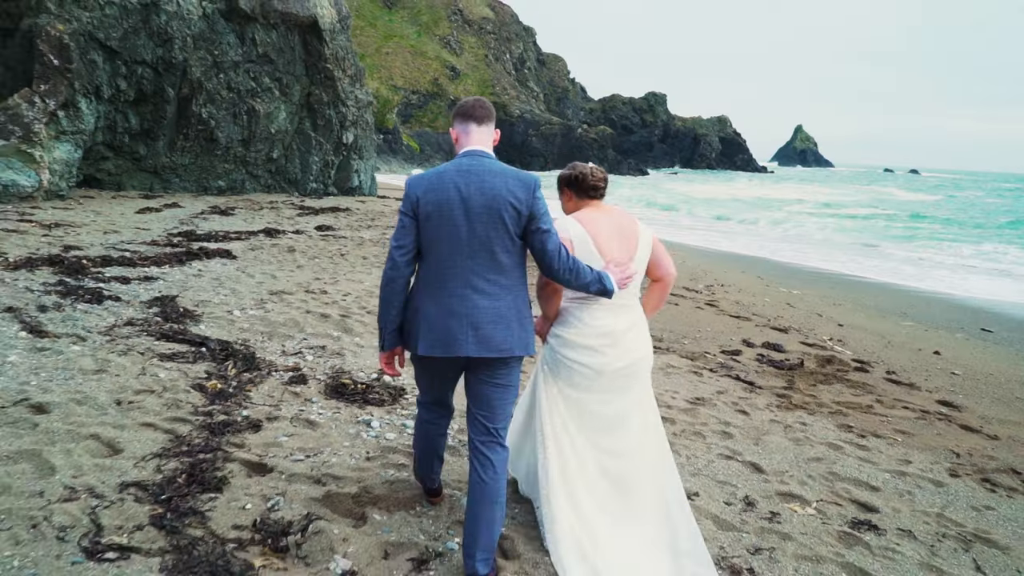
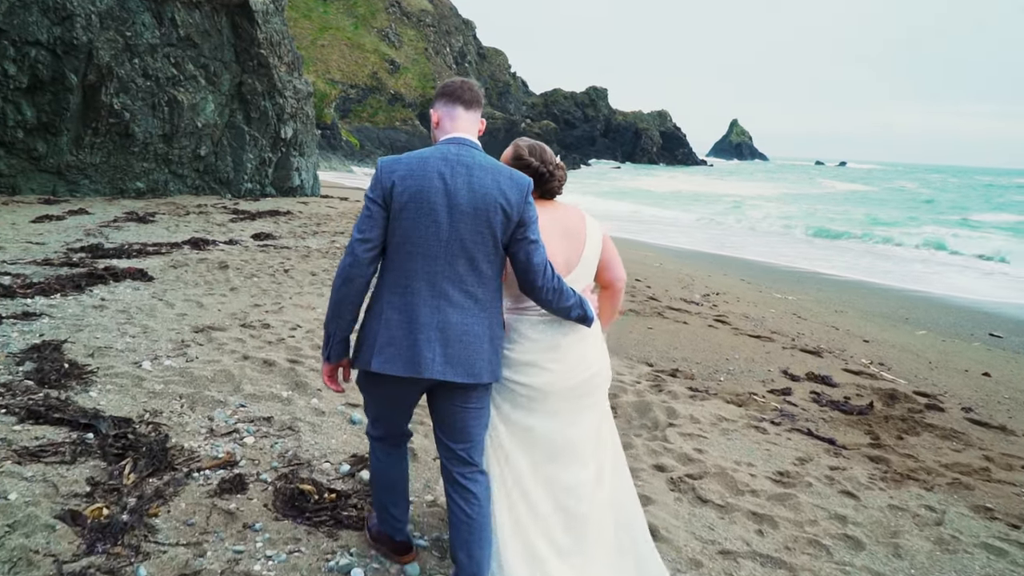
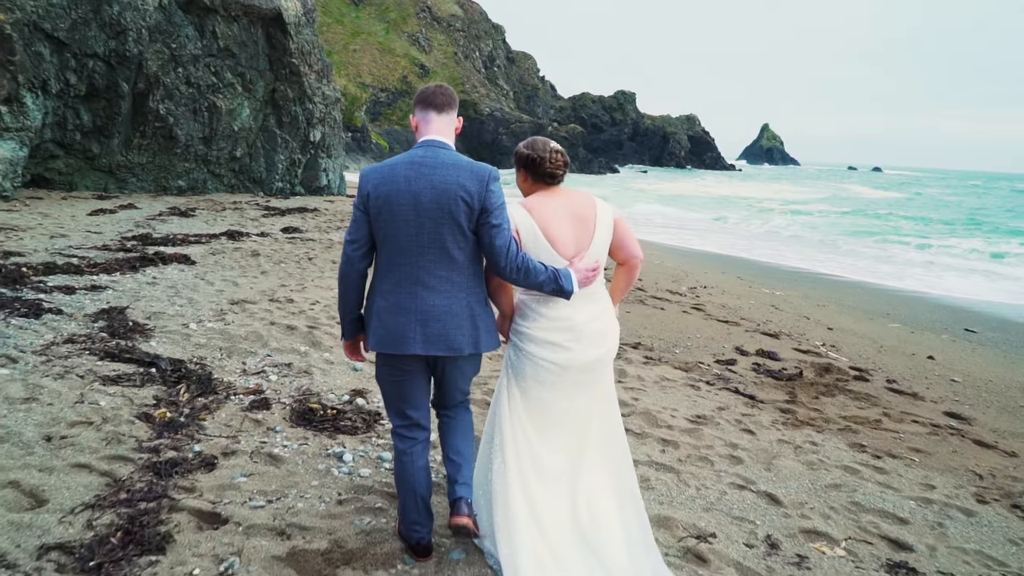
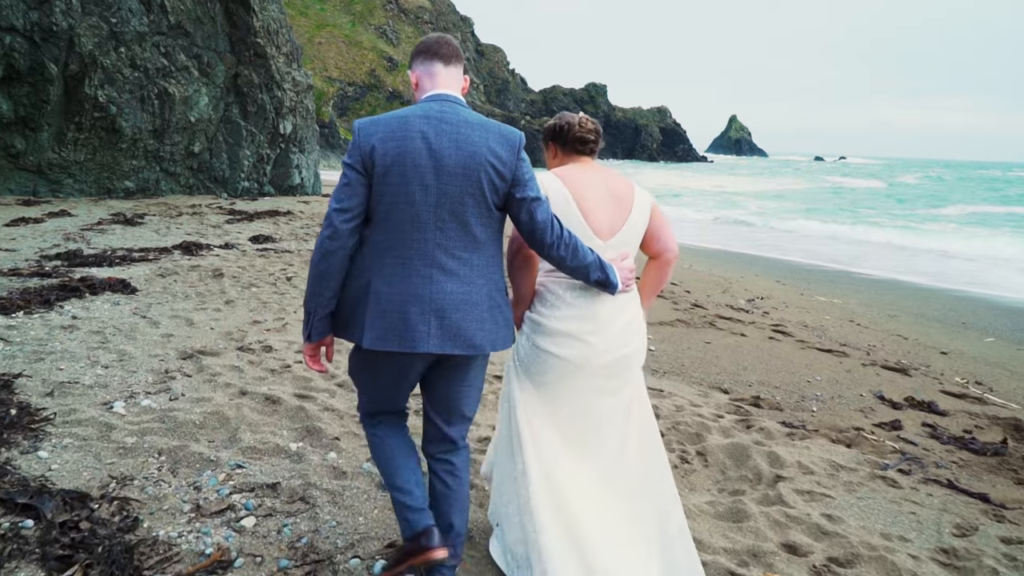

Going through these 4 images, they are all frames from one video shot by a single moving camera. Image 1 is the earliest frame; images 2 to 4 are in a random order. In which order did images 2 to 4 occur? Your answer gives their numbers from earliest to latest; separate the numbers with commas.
3, 2, 4
